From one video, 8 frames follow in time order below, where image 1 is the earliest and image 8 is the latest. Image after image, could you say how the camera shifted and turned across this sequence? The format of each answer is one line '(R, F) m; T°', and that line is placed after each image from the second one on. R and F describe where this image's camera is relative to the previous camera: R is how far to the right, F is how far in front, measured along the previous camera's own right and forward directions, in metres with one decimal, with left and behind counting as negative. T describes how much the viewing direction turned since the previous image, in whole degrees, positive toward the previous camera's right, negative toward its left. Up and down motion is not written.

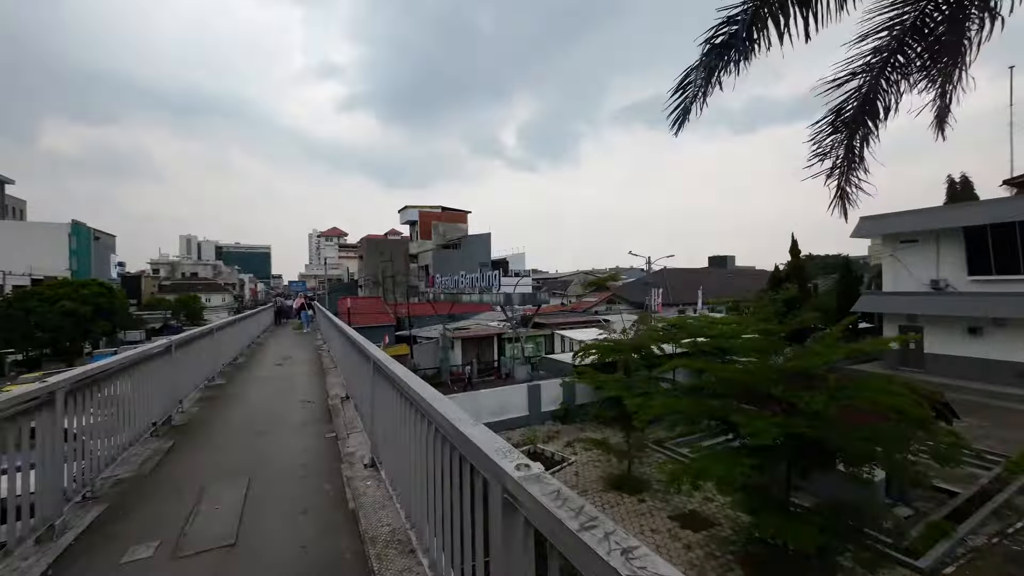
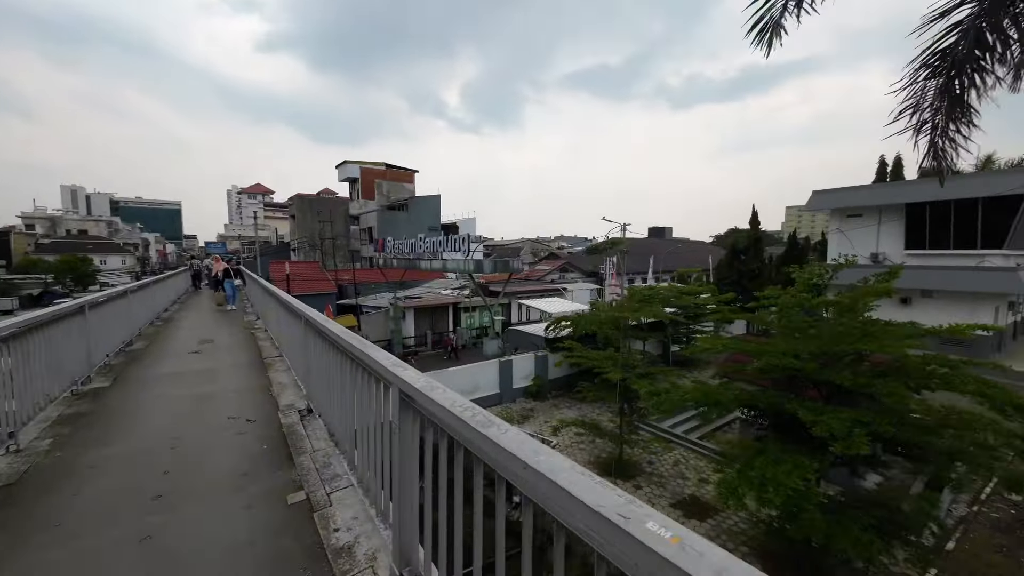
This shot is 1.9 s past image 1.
(-0.8, +1.4) m; +8°
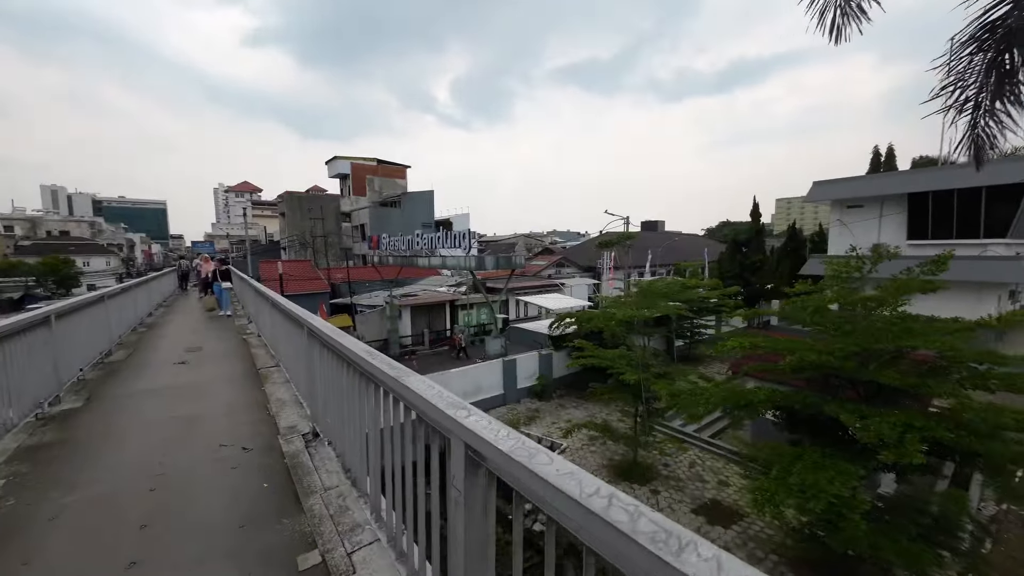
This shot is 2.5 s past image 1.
(-0.3, +0.4) m; +1°
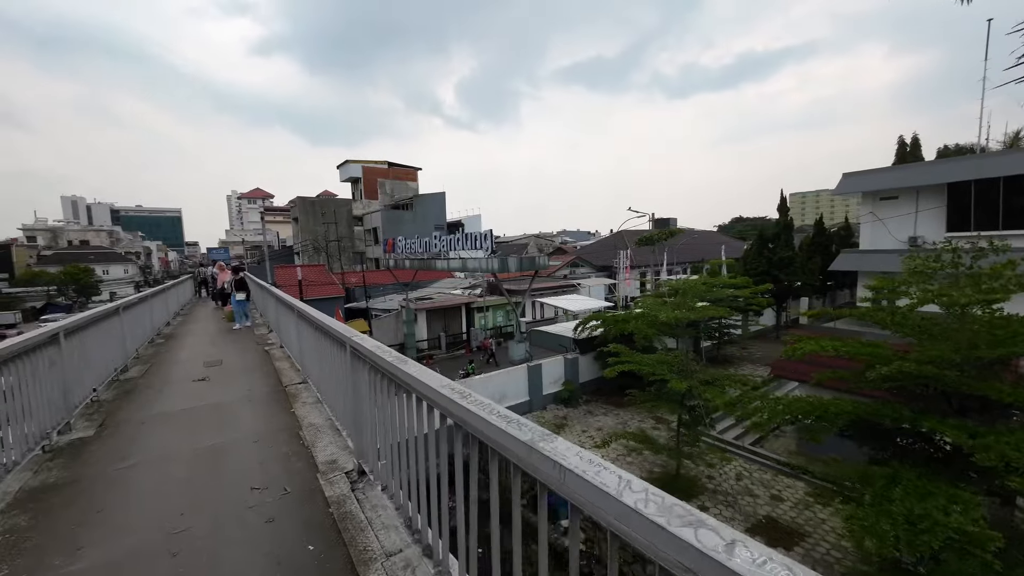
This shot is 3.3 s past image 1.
(-0.4, +0.5) m; -1°
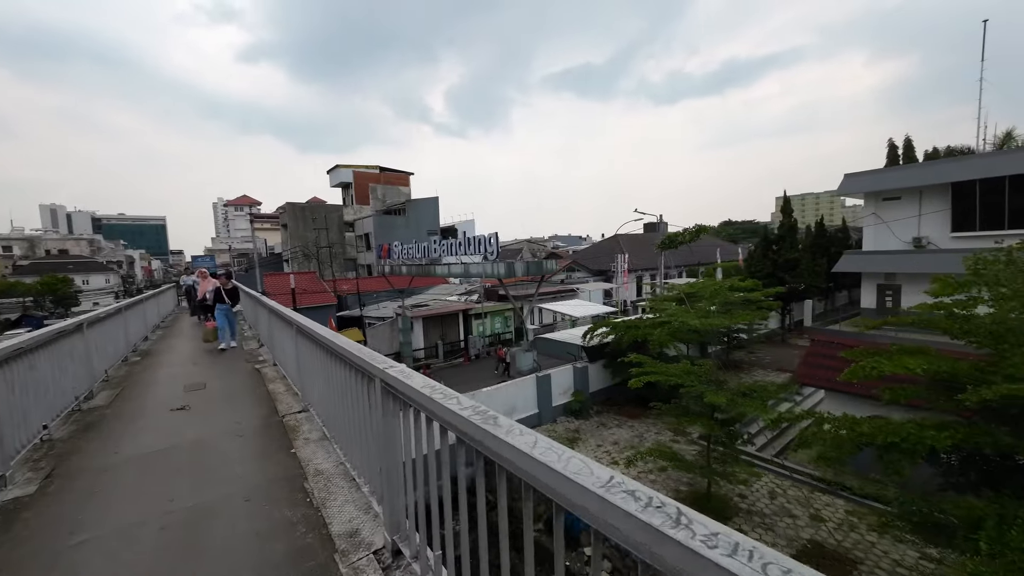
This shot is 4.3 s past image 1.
(-0.4, +0.6) m; +1°
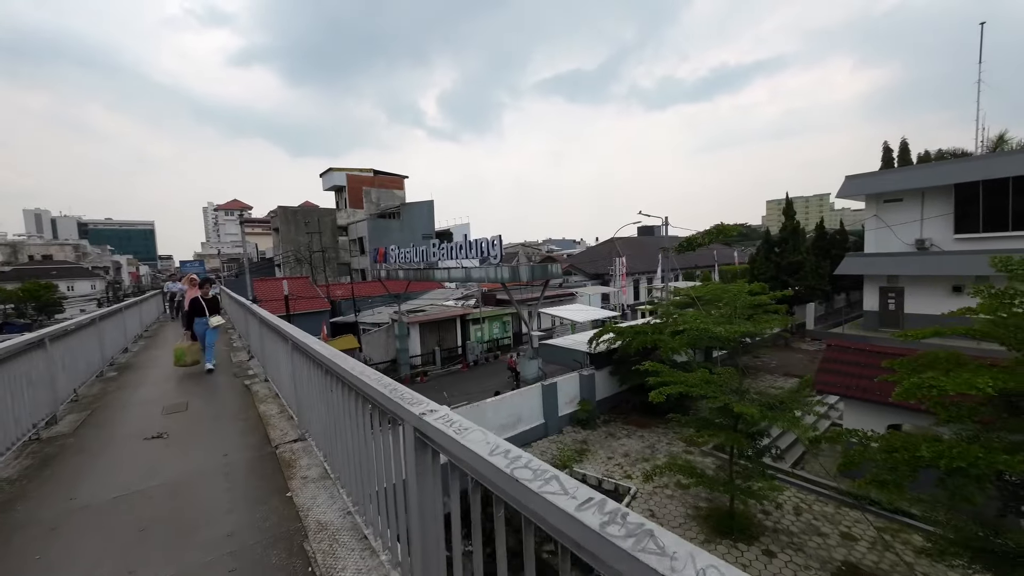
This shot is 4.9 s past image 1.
(-0.3, +0.4) m; +1°
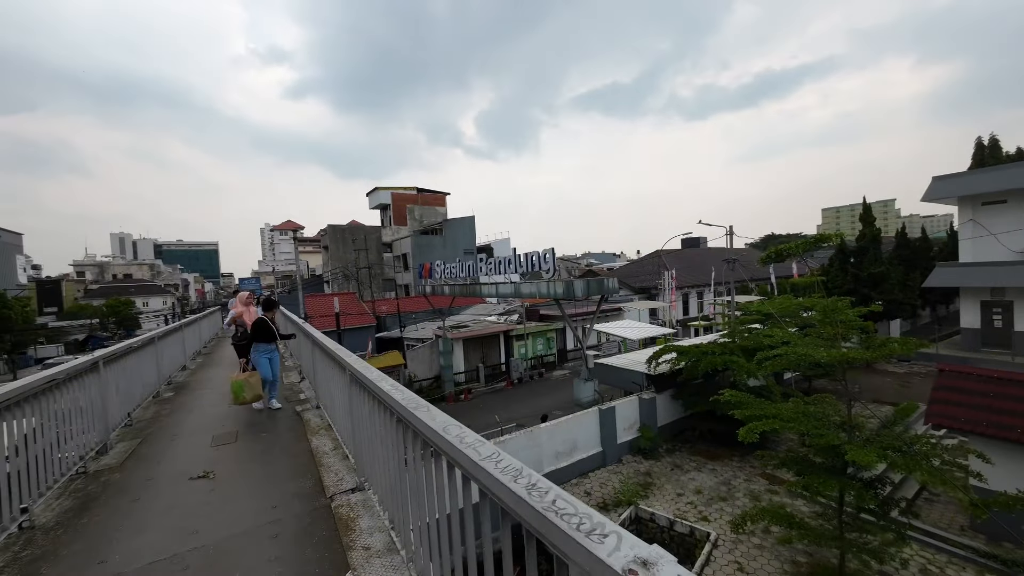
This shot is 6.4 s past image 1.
(-0.4, +0.5) m; -5°
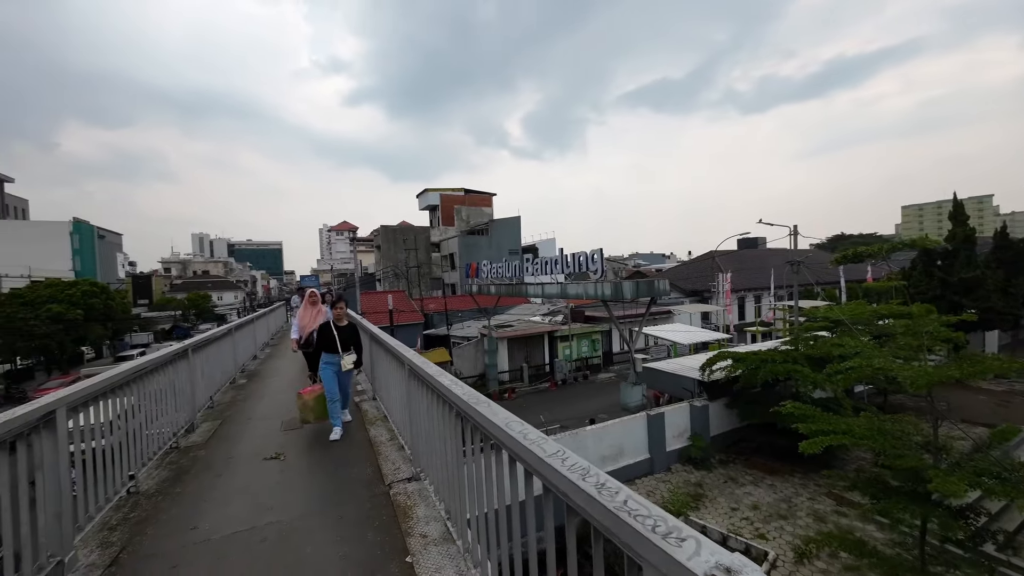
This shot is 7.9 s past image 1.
(-0.1, 0.0) m; -6°
